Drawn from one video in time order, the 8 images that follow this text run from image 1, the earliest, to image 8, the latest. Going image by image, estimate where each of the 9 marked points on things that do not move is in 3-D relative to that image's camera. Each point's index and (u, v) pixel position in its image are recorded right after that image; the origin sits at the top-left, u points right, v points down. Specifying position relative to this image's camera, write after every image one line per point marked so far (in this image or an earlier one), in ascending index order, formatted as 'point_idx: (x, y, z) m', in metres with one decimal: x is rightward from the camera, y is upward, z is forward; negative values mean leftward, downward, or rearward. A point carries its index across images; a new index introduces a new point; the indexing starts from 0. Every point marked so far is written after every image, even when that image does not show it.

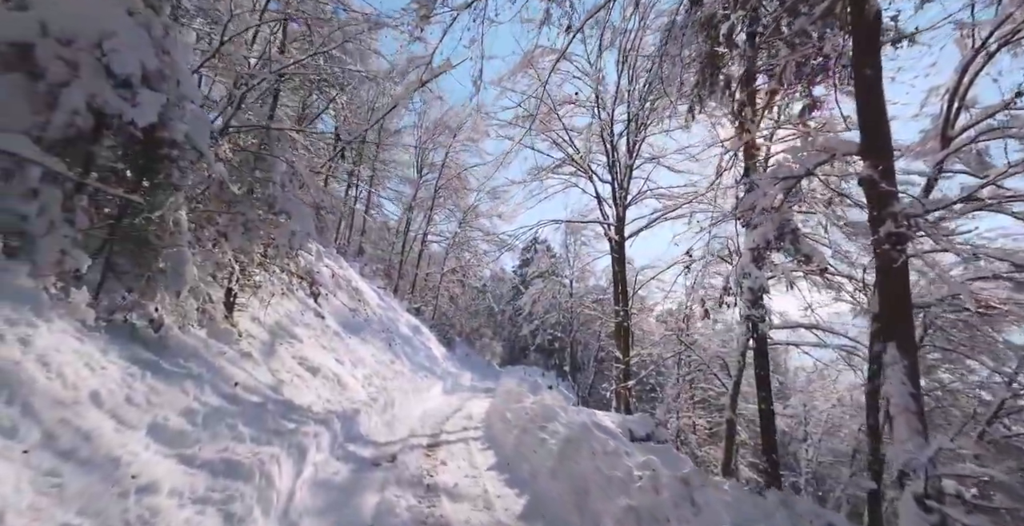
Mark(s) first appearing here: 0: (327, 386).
0: (-2.6, -1.8, +6.5) m
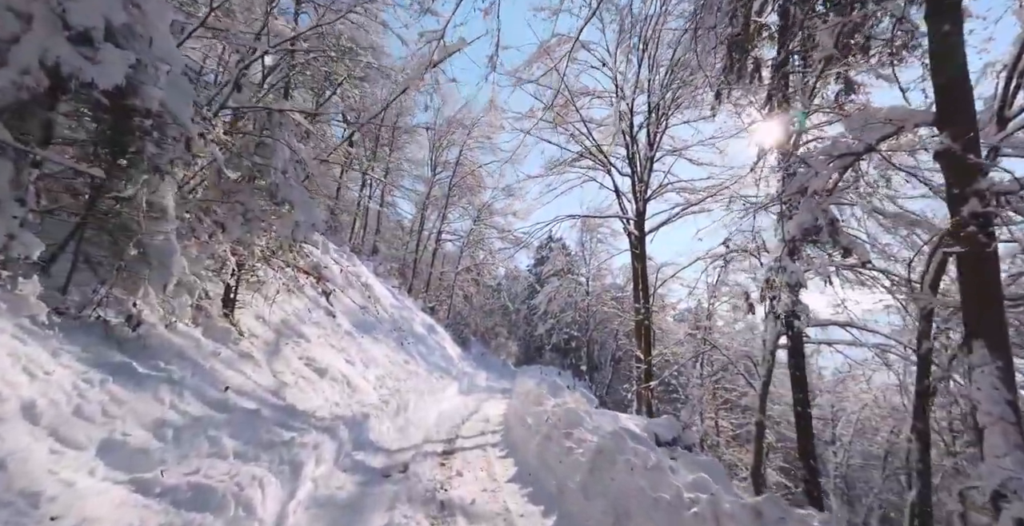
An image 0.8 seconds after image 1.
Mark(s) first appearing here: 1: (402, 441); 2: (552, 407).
0: (-2.4, -1.7, +6.2) m
1: (-1.4, -2.3, +6.0) m
2: (+0.6, -2.2, +7.0) m
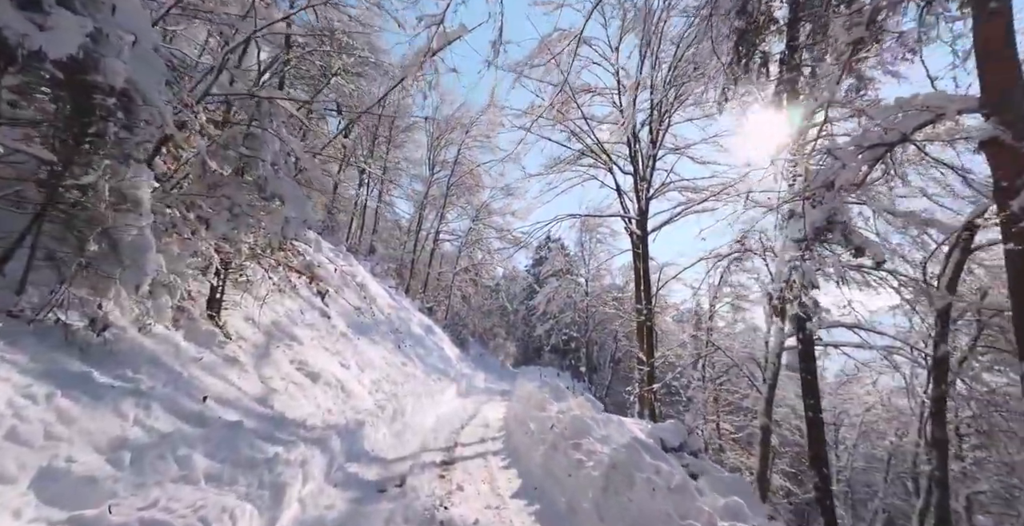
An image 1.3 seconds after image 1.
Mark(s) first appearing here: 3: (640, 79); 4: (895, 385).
0: (-2.3, -1.7, +5.8) m
1: (-1.4, -2.3, +5.7) m
2: (+0.7, -2.2, +6.7) m
3: (+3.9, +5.7, +14.0) m
4: (+11.5, -3.7, +13.8) m
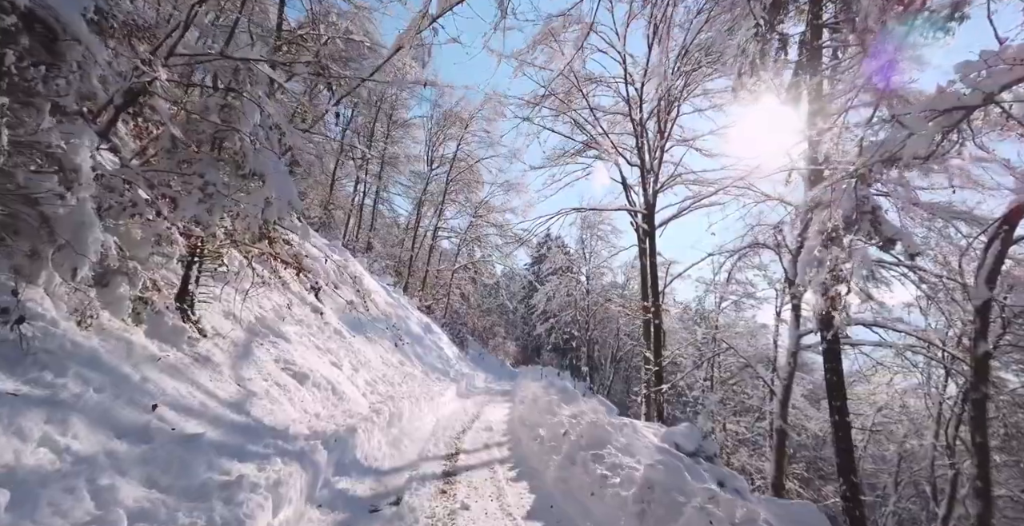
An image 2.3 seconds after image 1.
0: (-2.2, -1.5, +5.3) m
1: (-1.3, -2.2, +5.1) m
2: (+0.7, -2.1, +6.1) m
3: (+4.0, +5.8, +13.5) m
4: (+11.6, -3.6, +13.2) m
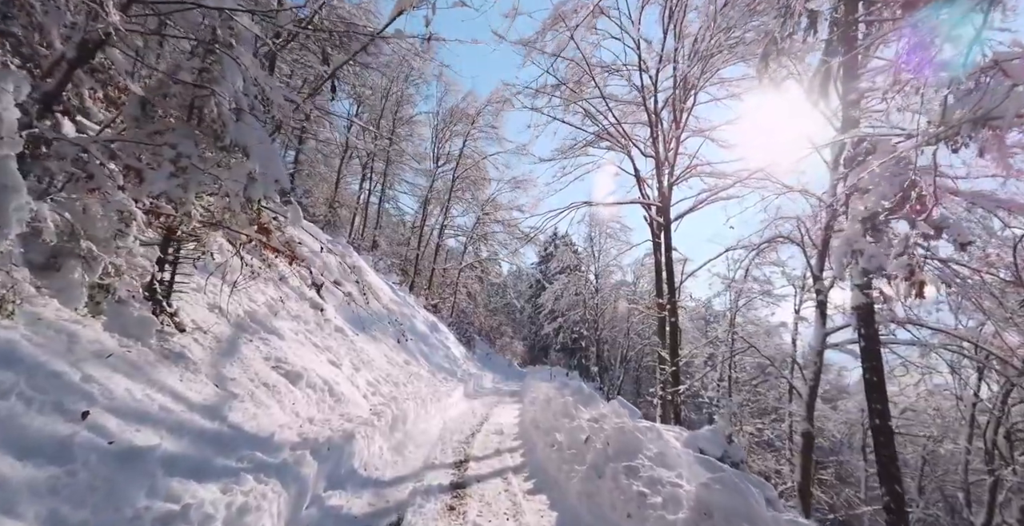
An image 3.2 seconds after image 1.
0: (-2.1, -1.4, +4.8) m
1: (-1.2, -2.1, +4.6) m
2: (+0.9, -1.9, +5.6) m
3: (+4.2, +5.9, +12.9) m
4: (+11.9, -3.4, +12.5) m
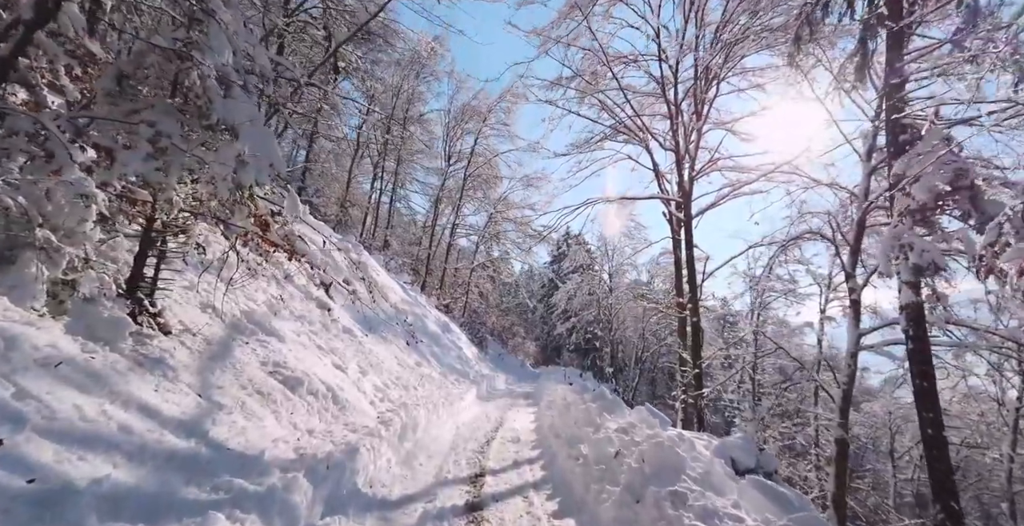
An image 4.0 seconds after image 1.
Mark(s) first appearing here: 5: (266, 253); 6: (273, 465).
0: (-1.9, -1.4, +4.4) m
1: (-1.0, -2.0, +4.2) m
2: (+1.1, -1.9, +5.1) m
3: (+4.6, +6.0, +12.3) m
4: (+12.3, -3.3, +11.8) m
5: (-2.6, +0.1, +4.8) m
6: (-1.5, -1.3, +2.9) m
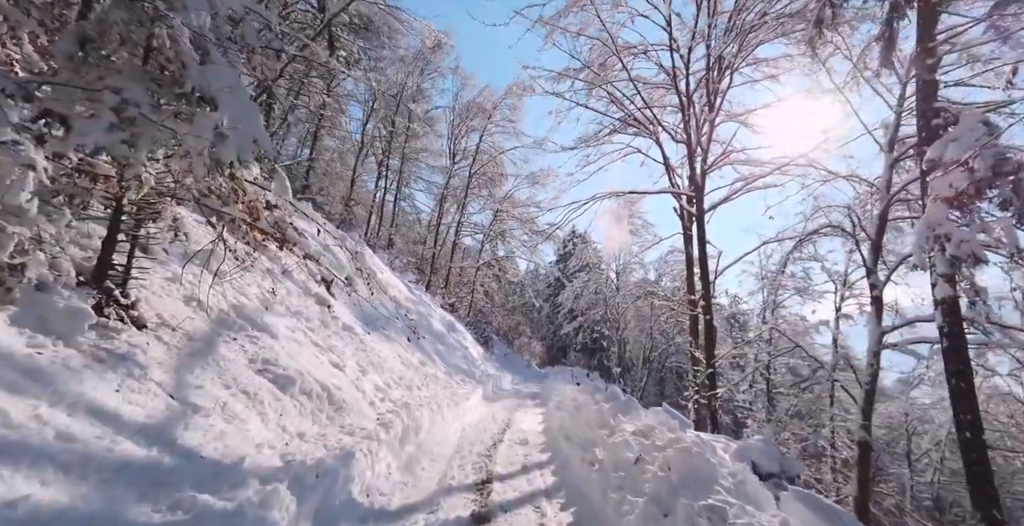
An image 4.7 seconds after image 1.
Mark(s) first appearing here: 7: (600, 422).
0: (-1.8, -1.3, +4.0) m
1: (-0.9, -1.9, +3.8) m
2: (+1.2, -1.8, +4.7) m
3: (+4.8, +6.1, +11.9) m
4: (+12.4, -3.2, +11.3) m
5: (-2.5, +0.2, +4.5) m
6: (-1.5, -1.2, +2.6) m
7: (+1.1, -2.0, +5.7) m
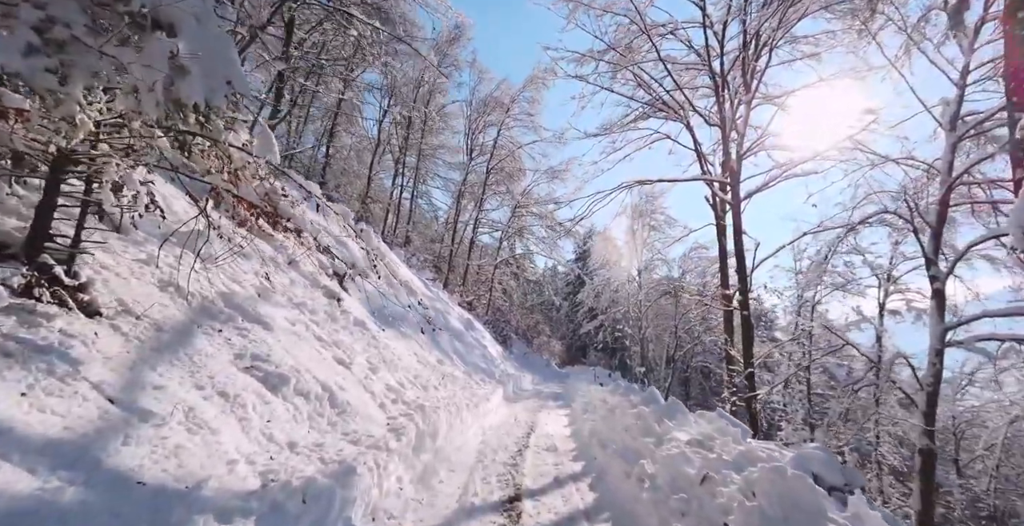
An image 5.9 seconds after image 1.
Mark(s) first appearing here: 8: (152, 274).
0: (-1.6, -1.1, +3.4) m
1: (-0.6, -1.7, +3.1) m
2: (+1.5, -1.6, +4.0) m
3: (+5.2, +6.3, +11.0) m
4: (+13.0, -2.9, +10.1) m
5: (-2.3, +0.4, +3.9) m
6: (-1.3, -1.0, +1.9) m
7: (+1.4, -1.8, +4.9) m
8: (-2.7, -0.1, +3.4) m
